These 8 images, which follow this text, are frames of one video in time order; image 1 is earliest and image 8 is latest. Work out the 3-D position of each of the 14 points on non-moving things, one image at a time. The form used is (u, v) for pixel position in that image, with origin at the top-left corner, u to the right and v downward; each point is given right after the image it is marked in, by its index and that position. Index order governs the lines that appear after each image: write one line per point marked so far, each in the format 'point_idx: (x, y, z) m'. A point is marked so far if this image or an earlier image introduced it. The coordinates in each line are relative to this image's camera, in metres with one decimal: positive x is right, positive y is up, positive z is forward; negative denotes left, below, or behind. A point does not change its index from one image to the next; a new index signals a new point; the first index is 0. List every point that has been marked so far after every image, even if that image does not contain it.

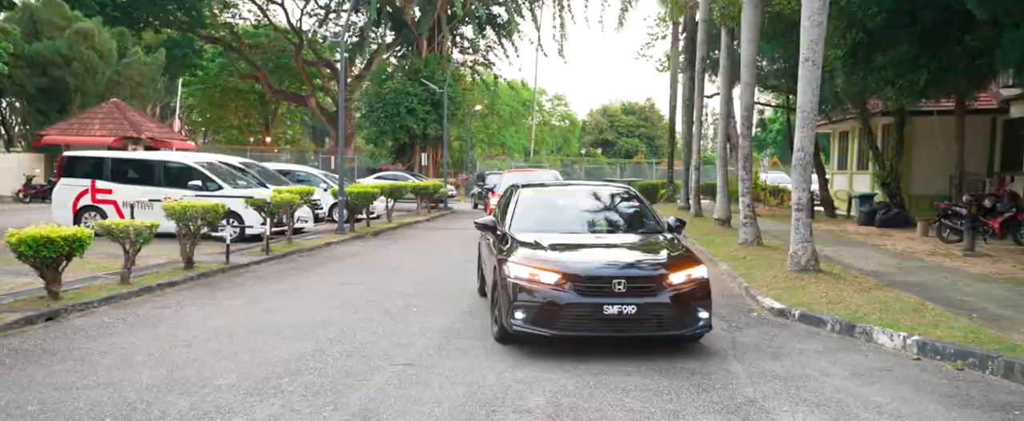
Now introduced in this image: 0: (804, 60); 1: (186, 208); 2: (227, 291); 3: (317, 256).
0: (+3.8, +2.0, +10.0) m
1: (-5.3, +0.1, +12.4) m
2: (-4.2, -1.2, +11.2) m
3: (-4.0, -0.9, +15.6) m
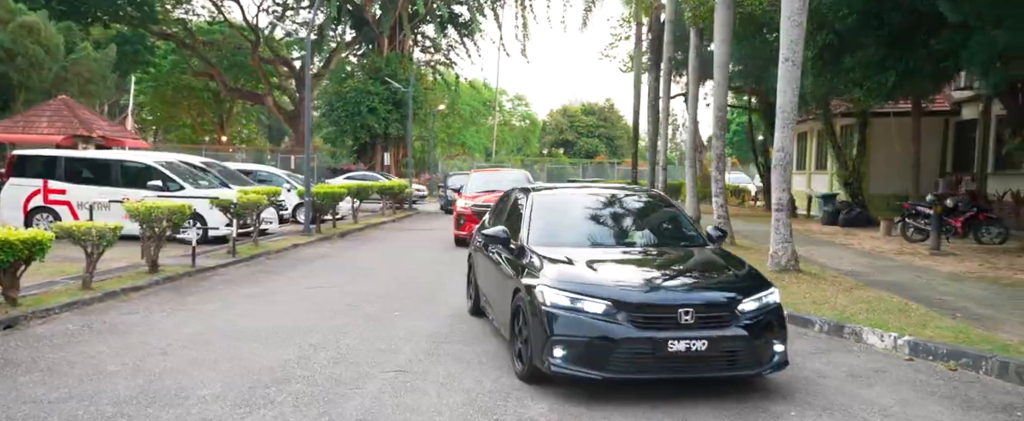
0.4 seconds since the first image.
0: (+3.6, +2.0, +10.1) m
1: (-5.7, 0.0, +12.0) m
2: (-4.5, -1.2, +10.8) m
3: (-4.5, -1.0, +15.2) m
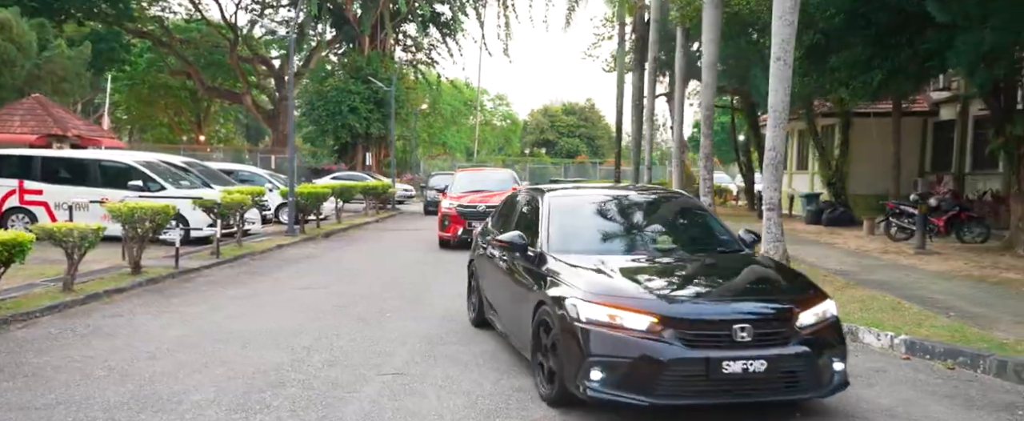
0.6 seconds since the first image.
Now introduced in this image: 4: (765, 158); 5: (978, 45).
0: (+3.5, +2.0, +10.1) m
1: (-5.8, 0.0, +11.7) m
2: (-4.6, -1.2, +10.6) m
3: (-4.8, -1.0, +15.0) m
4: (+3.4, +0.7, +10.4) m
5: (+7.4, +2.6, +11.9) m
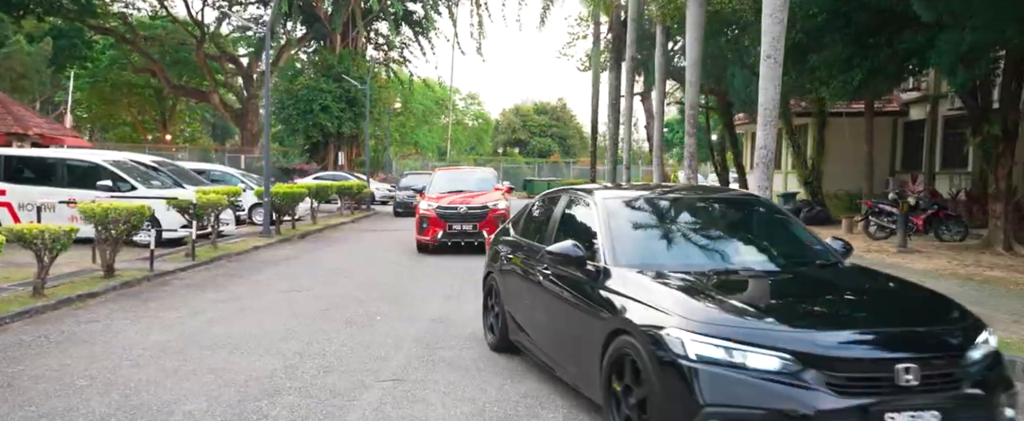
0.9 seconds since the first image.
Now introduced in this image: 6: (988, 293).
0: (+3.3, +2.0, +10.1) m
1: (-6.0, 0.0, +11.3) m
2: (-4.8, -1.2, +10.3) m
3: (-5.1, -1.0, +14.6) m
4: (+3.3, +0.7, +10.3) m
5: (+7.1, +2.7, +12.1) m
6: (+5.6, -1.0, +9.0) m
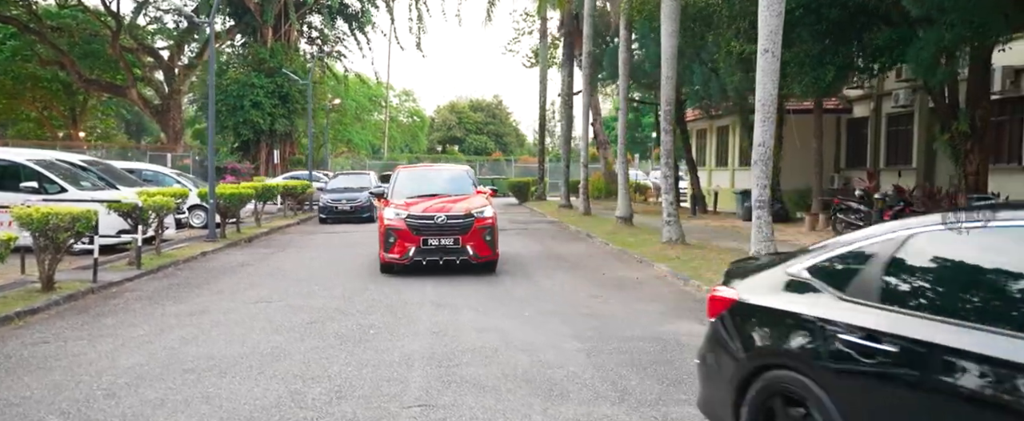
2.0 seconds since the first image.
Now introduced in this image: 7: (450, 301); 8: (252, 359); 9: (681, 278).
0: (+3.2, +2.1, +9.7) m
1: (-6.2, -0.1, +10.1) m
2: (-4.8, -1.3, +9.2) m
3: (-5.5, -1.0, +13.5) m
4: (+3.2, +0.7, +10.0) m
5: (+6.8, +2.7, +12.1) m
6: (+5.6, -0.9, +8.9) m
7: (-0.8, -1.2, +9.7) m
8: (-2.4, -1.3, +6.9) m
9: (+2.5, -1.0, +11.2) m
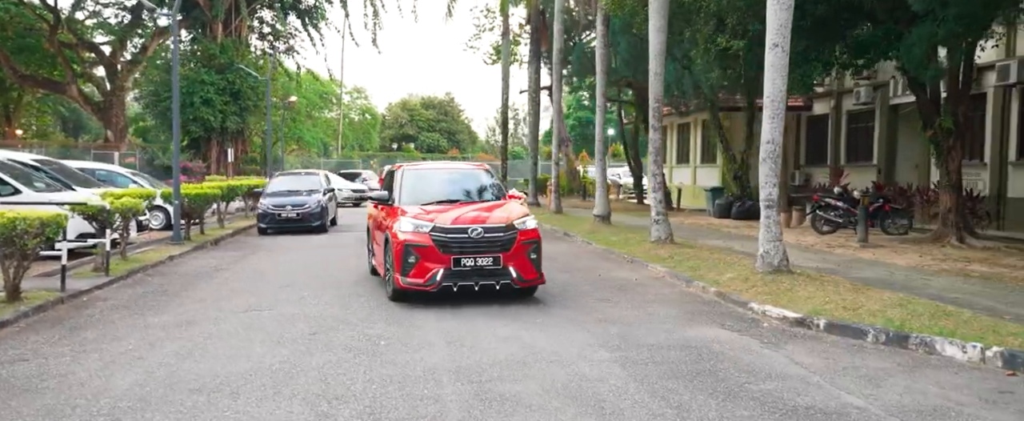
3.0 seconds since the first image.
0: (+3.3, +2.1, +9.6) m
1: (-6.1, -0.1, +9.3) m
2: (-4.7, -1.3, +8.5) m
3: (-5.7, -1.1, +12.7) m
4: (+3.2, +0.7, +9.8) m
5: (+6.7, +2.7, +12.2) m
6: (+5.7, -0.9, +8.9) m
7: (-0.7, -1.2, +9.3) m
8: (-2.1, -1.4, +6.4) m
9: (+2.5, -1.0, +11.0) m
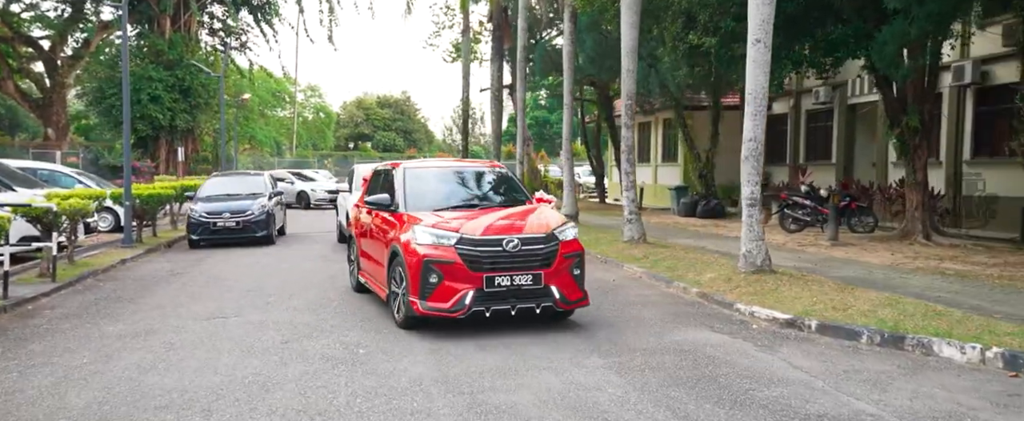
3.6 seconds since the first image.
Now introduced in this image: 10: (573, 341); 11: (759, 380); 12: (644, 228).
0: (+3.0, +2.1, +9.4) m
1: (-6.4, -0.2, +8.6) m
2: (-4.9, -1.3, +7.9) m
3: (-6.1, -1.1, +12.1) m
4: (+2.9, +0.8, +9.7) m
5: (+6.3, +2.8, +12.2) m
6: (+5.5, -0.9, +8.9) m
7: (-0.9, -1.2, +8.9) m
8: (-2.2, -1.4, +5.9) m
9: (+2.1, -1.0, +10.8) m
10: (+0.6, -1.3, +7.4) m
11: (+1.9, -1.3, +5.9) m
12: (+2.5, -0.3, +14.5) m
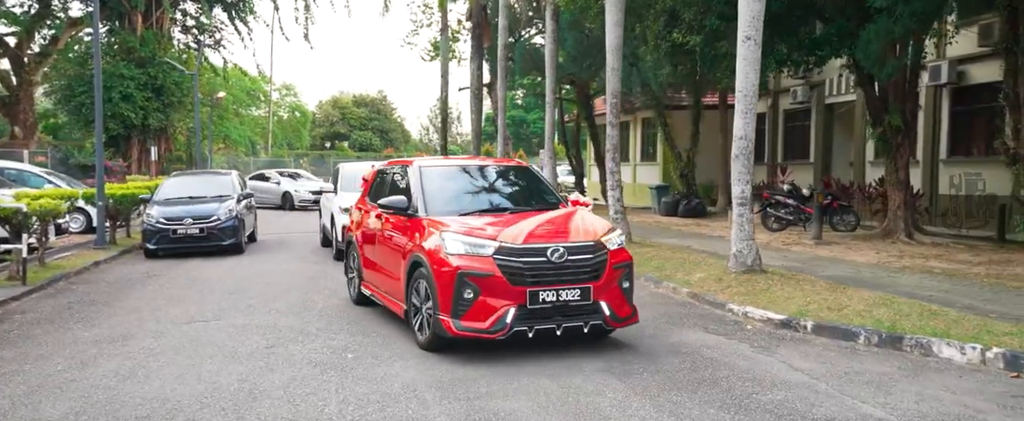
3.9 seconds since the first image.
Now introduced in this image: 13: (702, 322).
0: (+2.9, +2.1, +9.3) m
1: (-6.5, -0.2, +8.3) m
2: (-5.0, -1.4, +7.6) m
3: (-6.4, -1.1, +11.7) m
4: (+2.8, +0.8, +9.6) m
5: (+6.0, +2.8, +12.2) m
6: (+5.3, -0.9, +8.9) m
7: (-1.1, -1.2, +8.7) m
8: (-2.2, -1.4, +5.7) m
9: (+1.9, -1.0, +10.7) m
10: (+0.5, -1.3, +7.2) m
11: (+1.9, -1.3, +5.8) m
12: (+2.2, -0.3, +14.4) m
13: (+2.0, -1.2, +8.1) m
